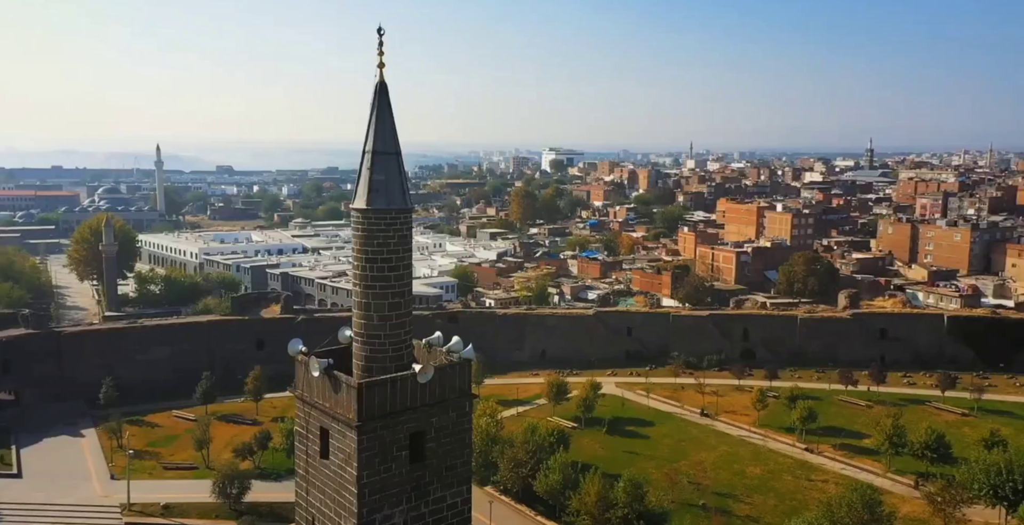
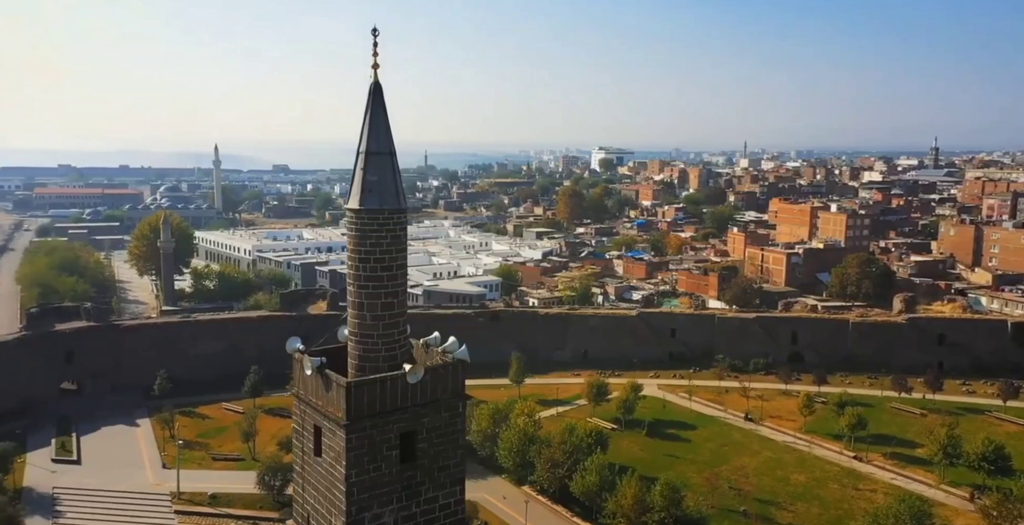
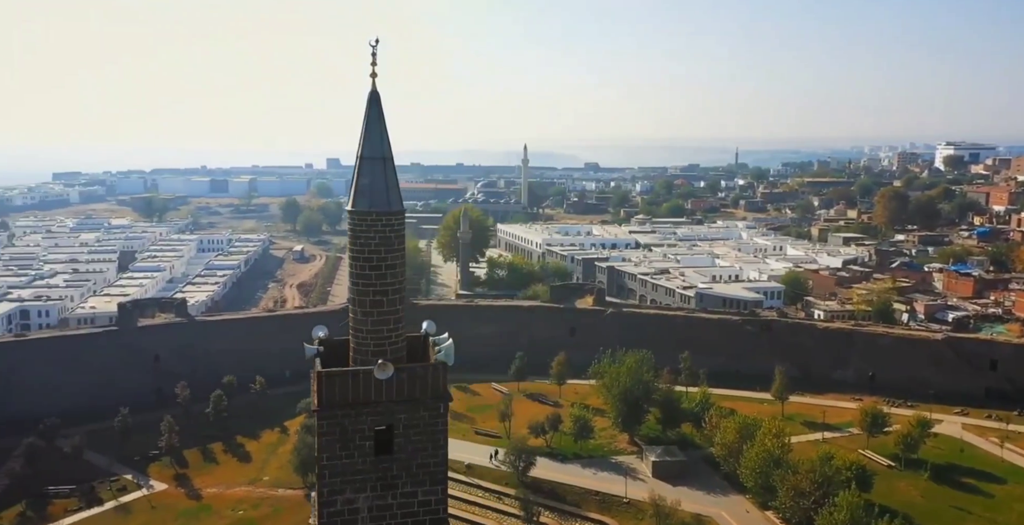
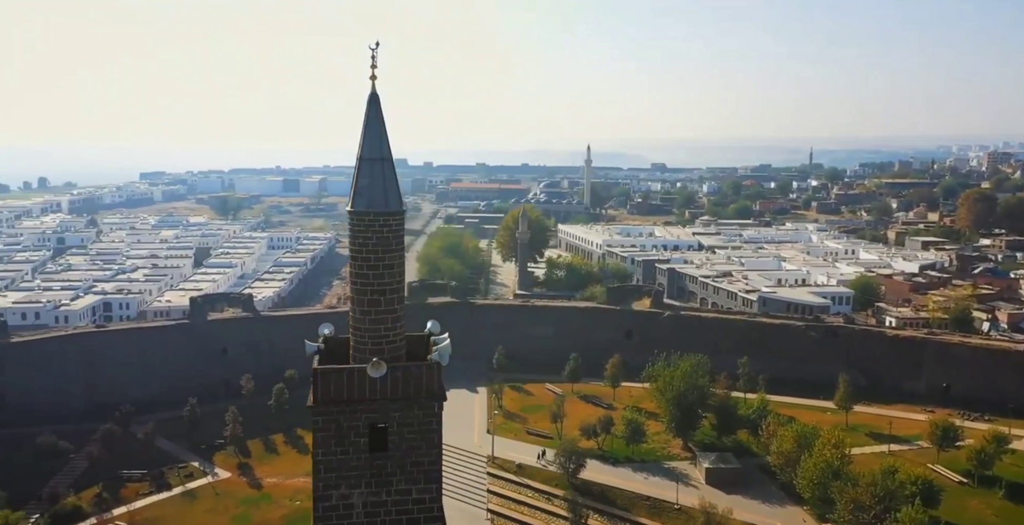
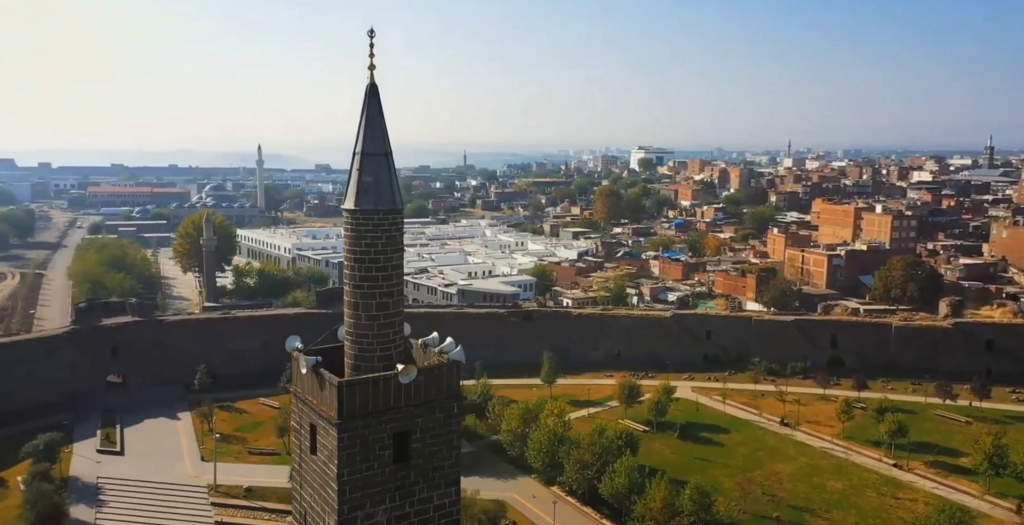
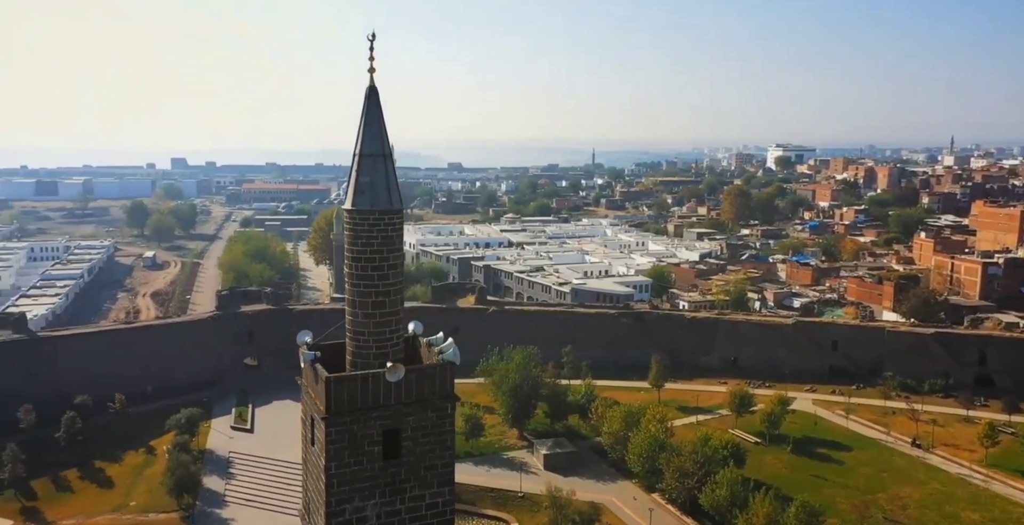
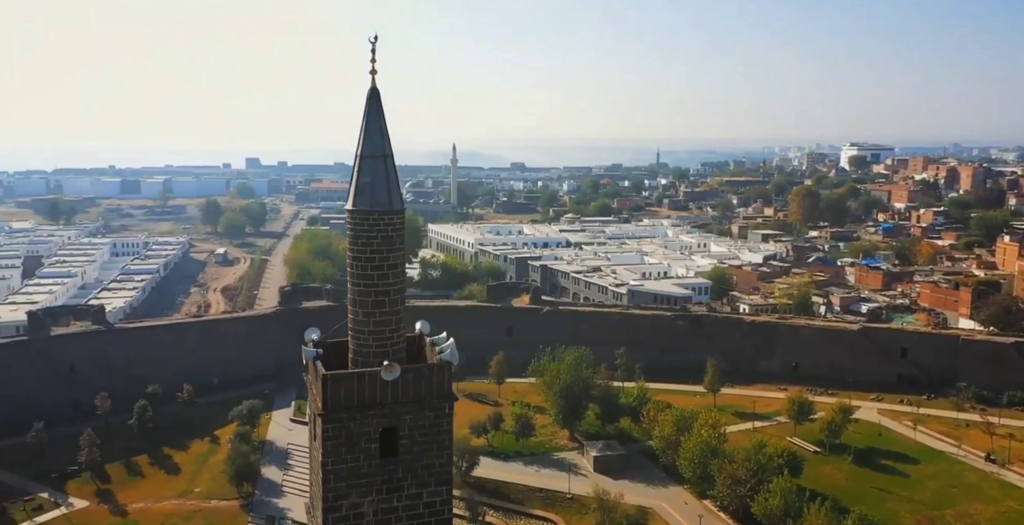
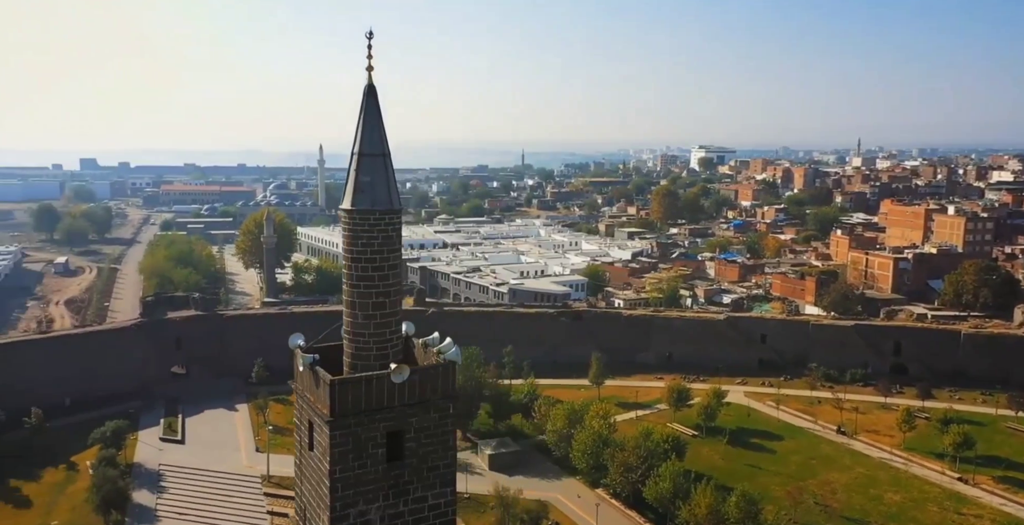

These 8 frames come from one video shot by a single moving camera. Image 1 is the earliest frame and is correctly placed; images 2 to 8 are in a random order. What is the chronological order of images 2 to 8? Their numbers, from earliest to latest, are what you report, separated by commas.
2, 5, 8, 6, 7, 3, 4
